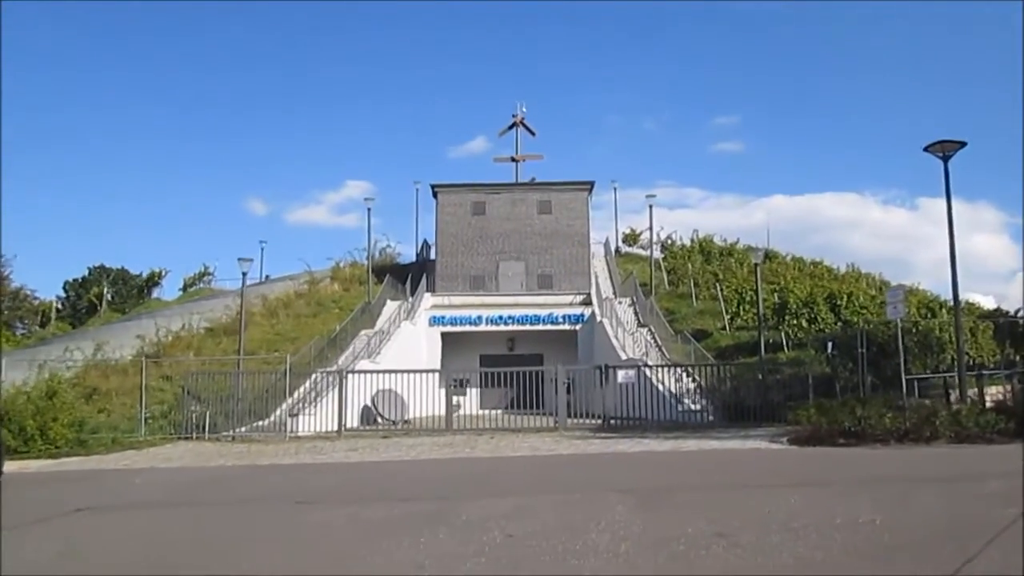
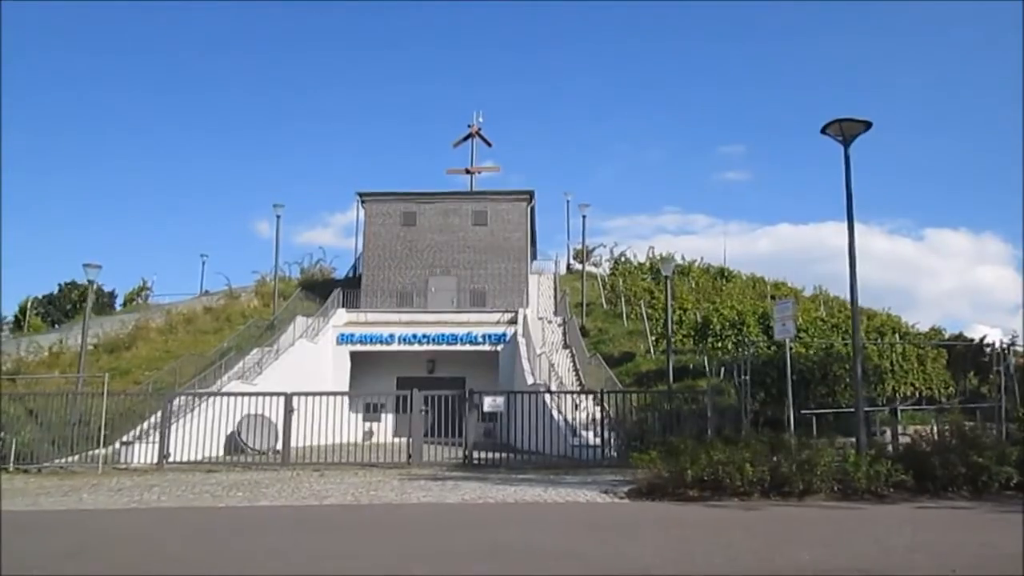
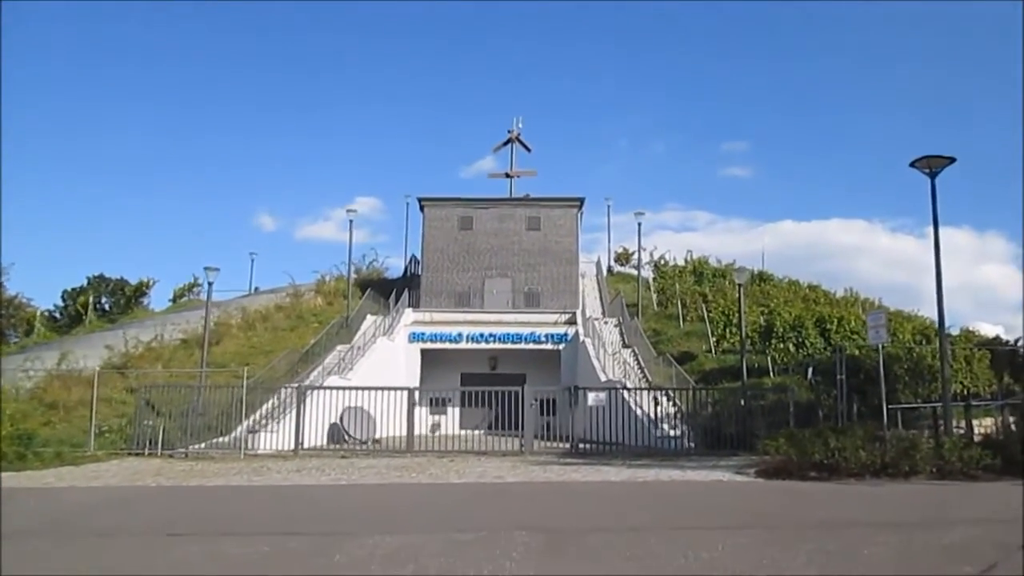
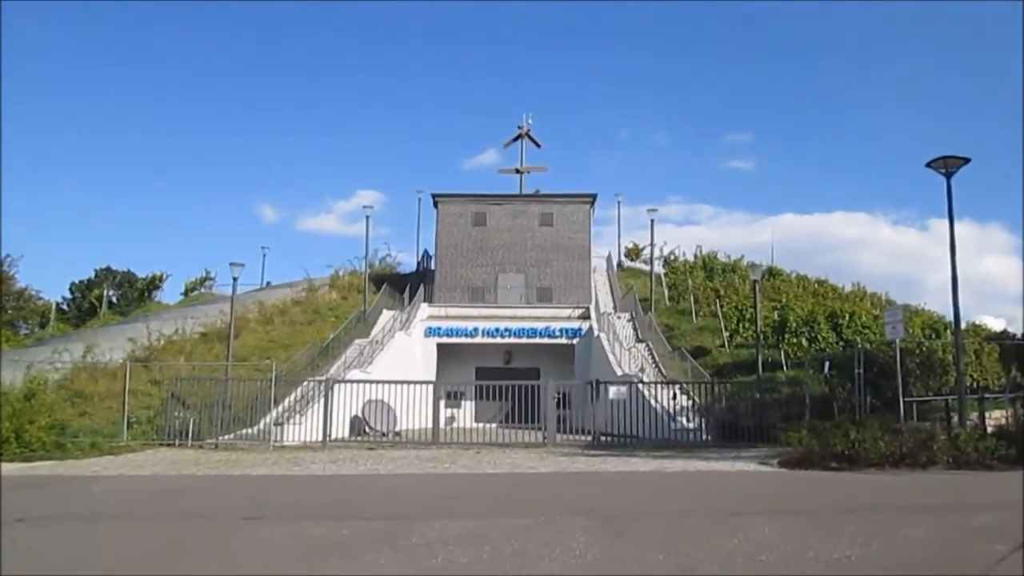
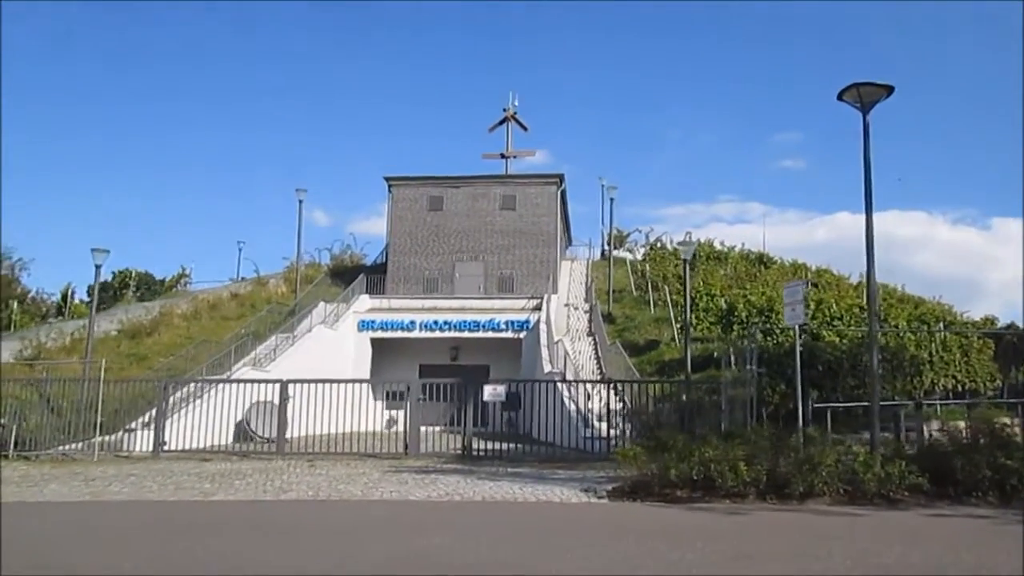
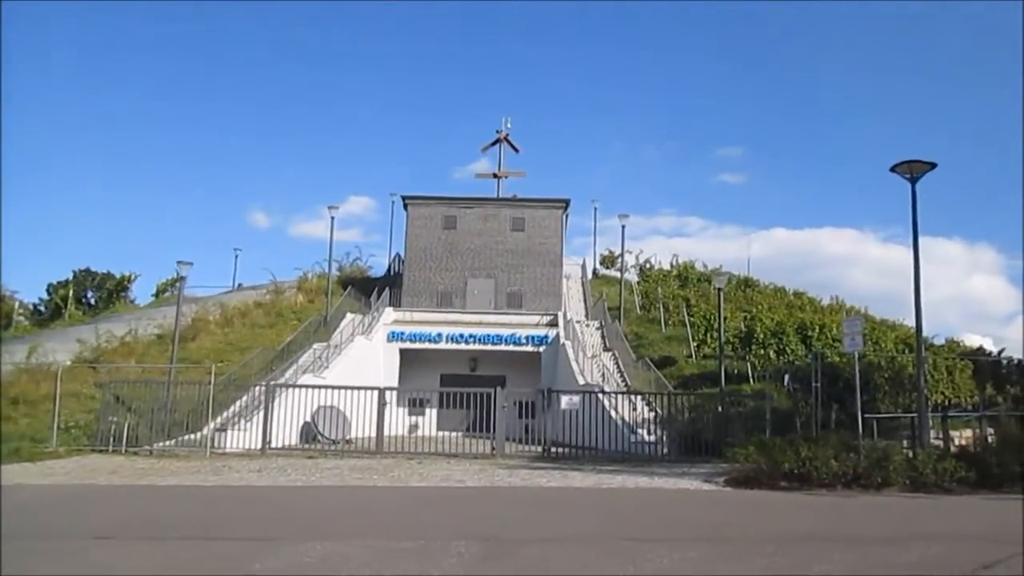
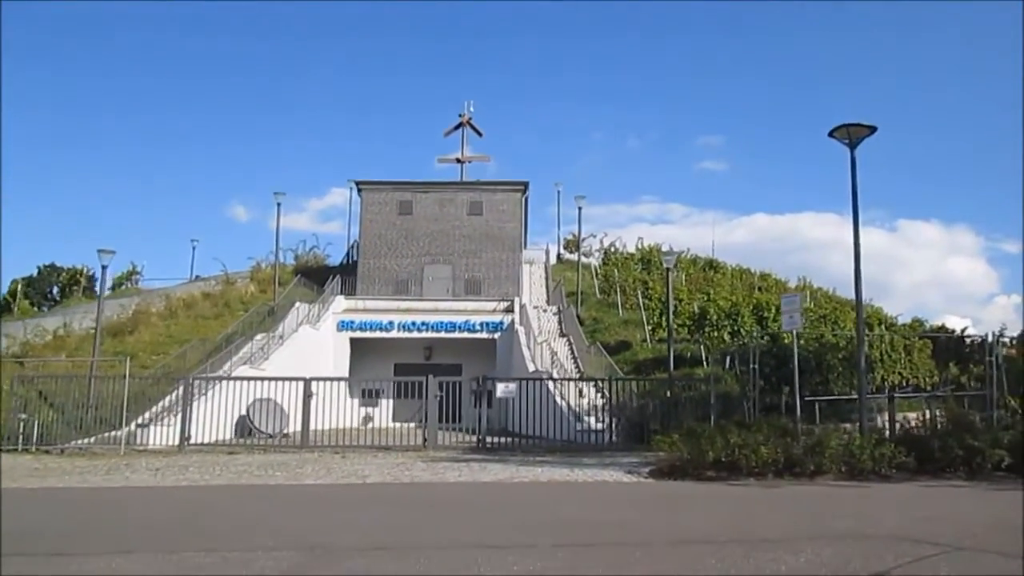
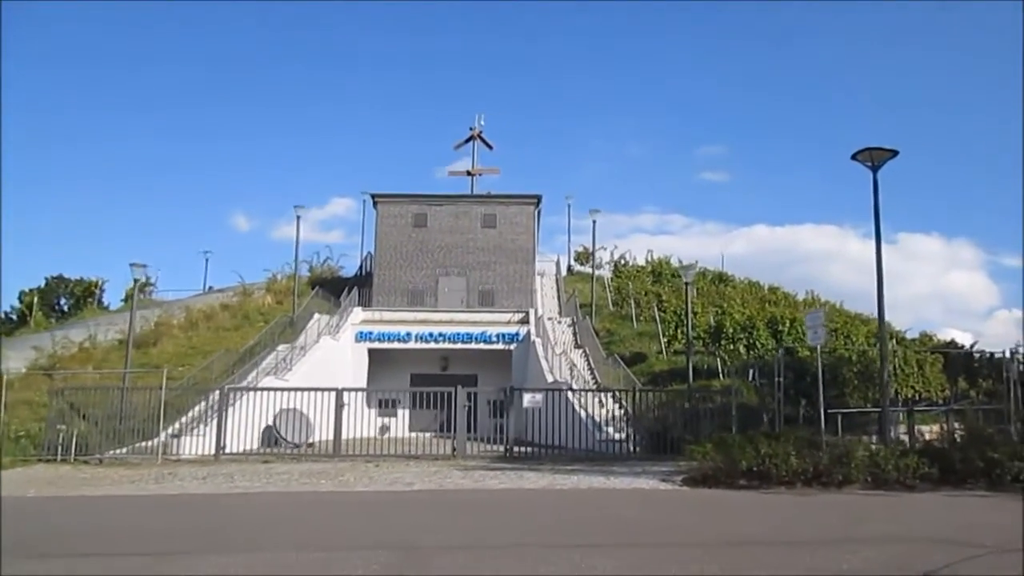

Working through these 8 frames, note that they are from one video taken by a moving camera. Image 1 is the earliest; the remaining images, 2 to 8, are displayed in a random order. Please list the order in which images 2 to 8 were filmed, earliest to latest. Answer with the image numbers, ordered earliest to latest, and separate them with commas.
4, 3, 6, 8, 7, 2, 5
